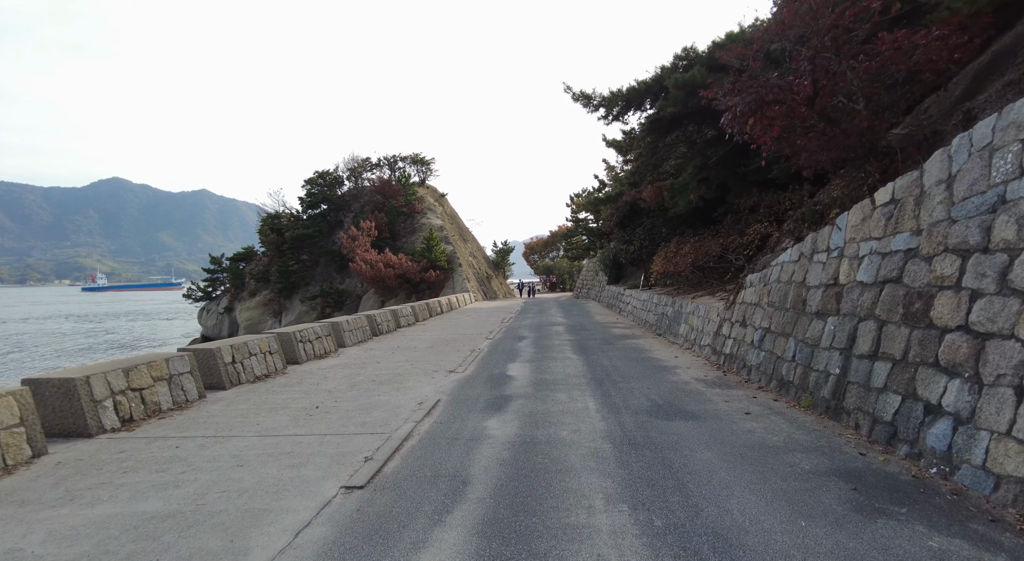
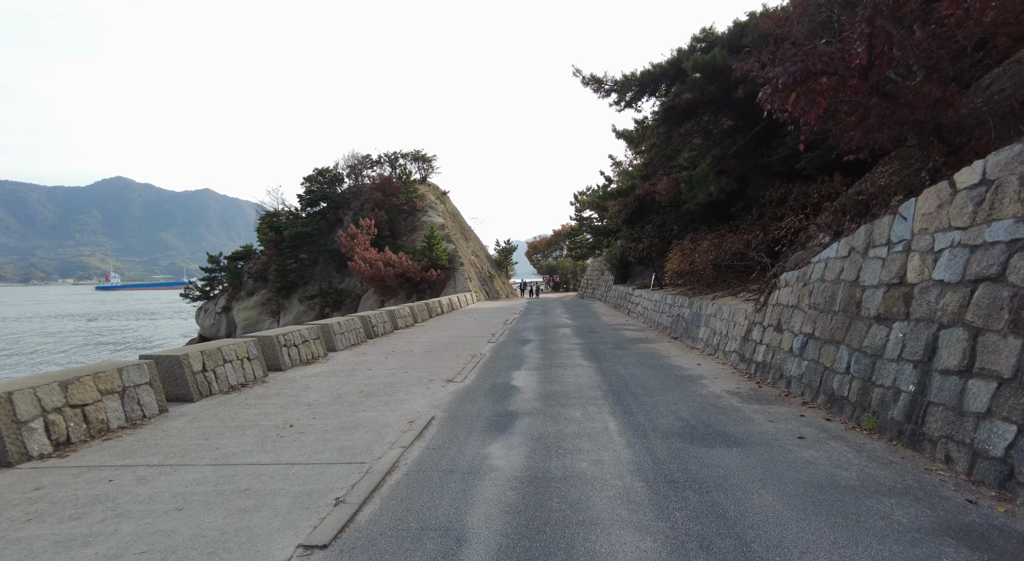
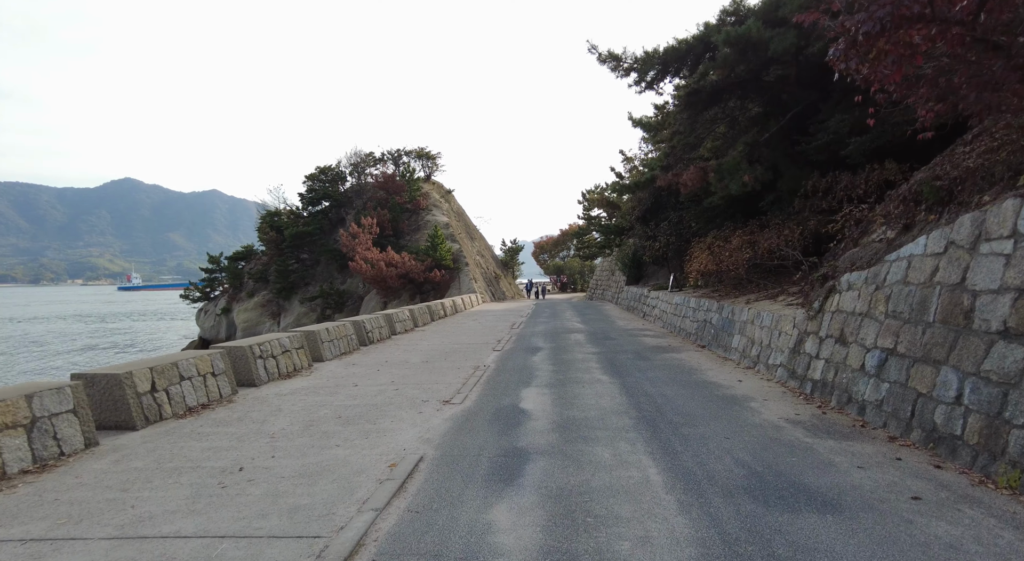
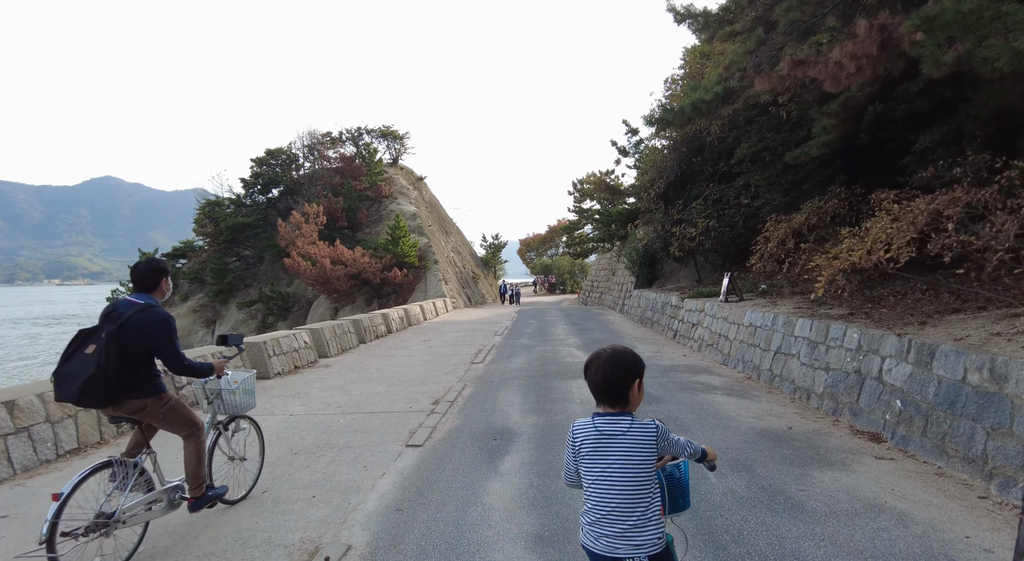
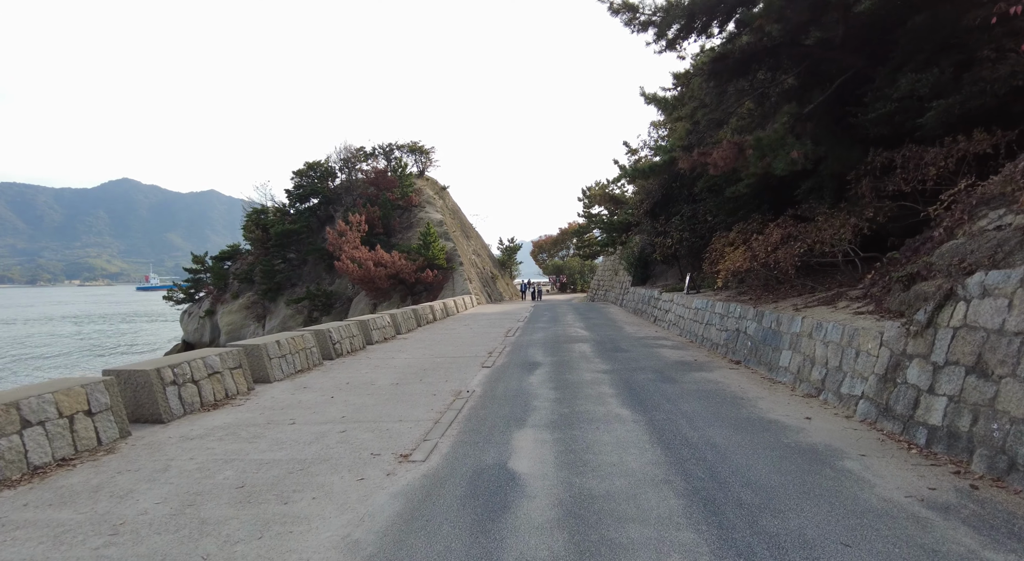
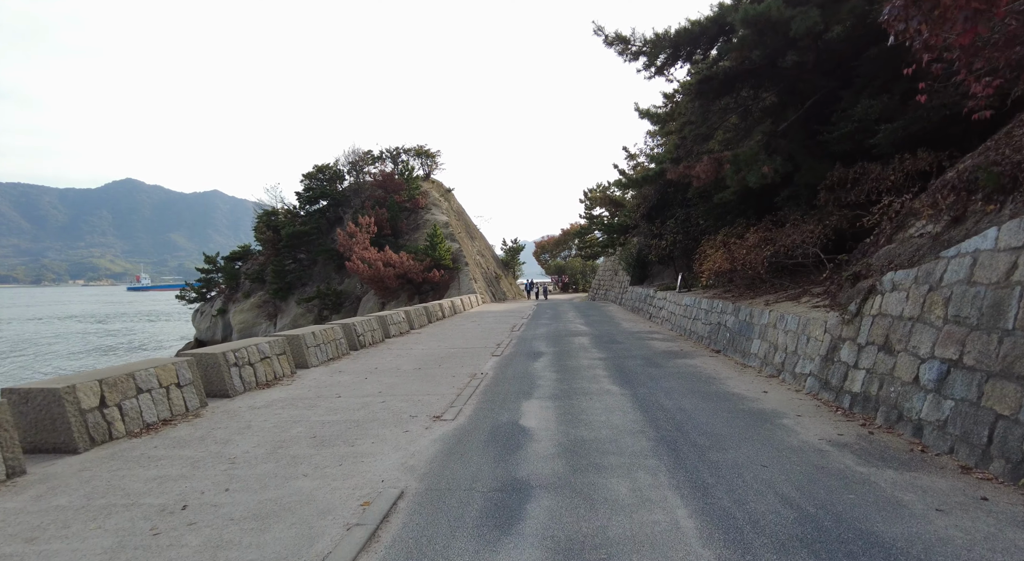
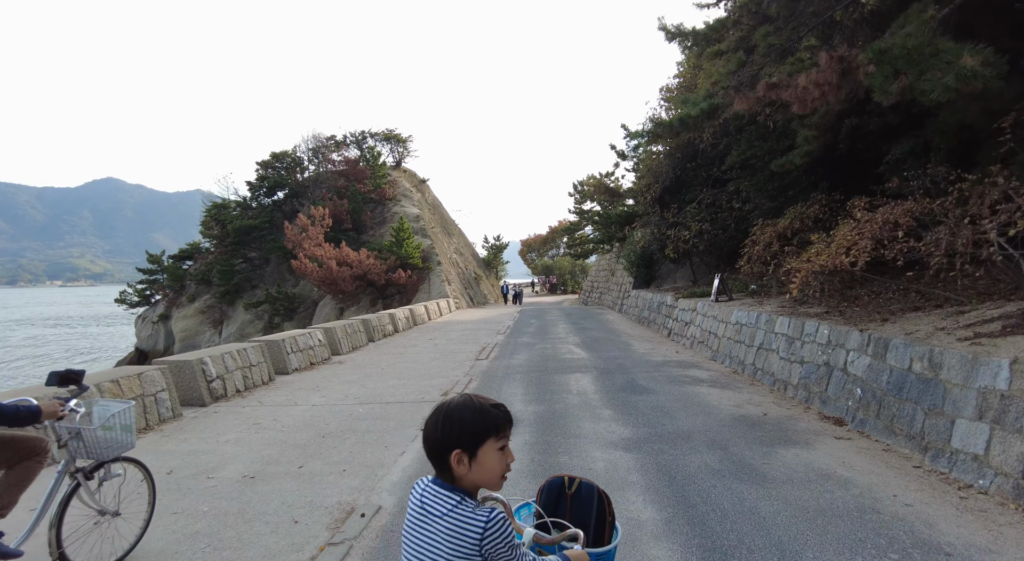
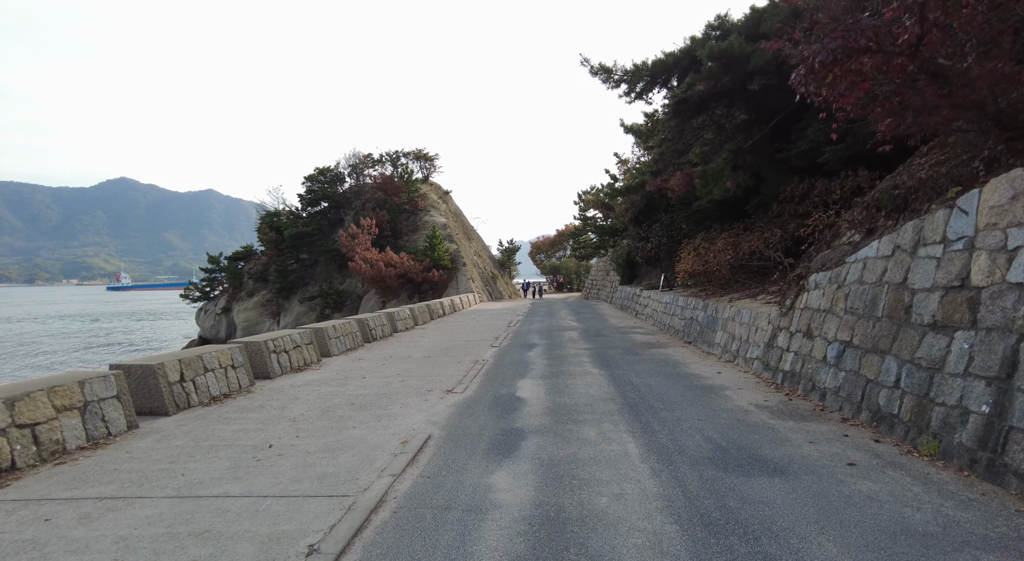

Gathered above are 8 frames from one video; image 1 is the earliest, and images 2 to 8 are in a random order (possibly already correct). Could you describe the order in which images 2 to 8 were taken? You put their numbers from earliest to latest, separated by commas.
2, 8, 3, 6, 5, 7, 4
